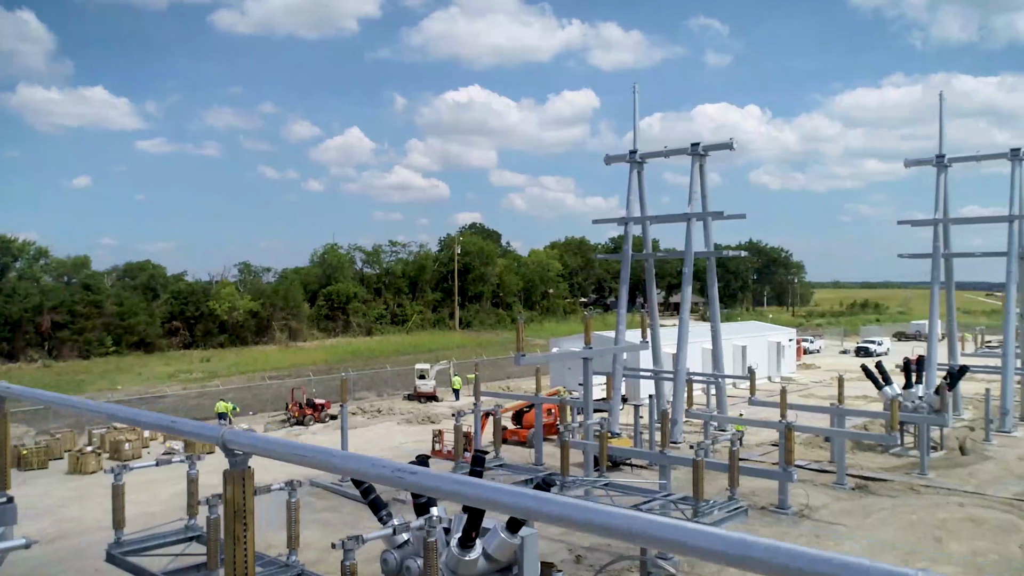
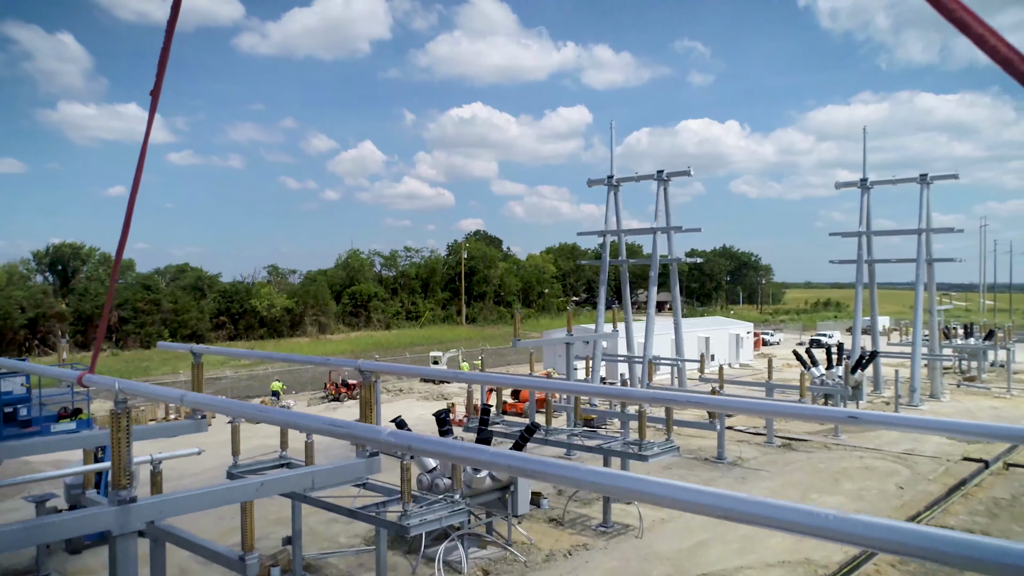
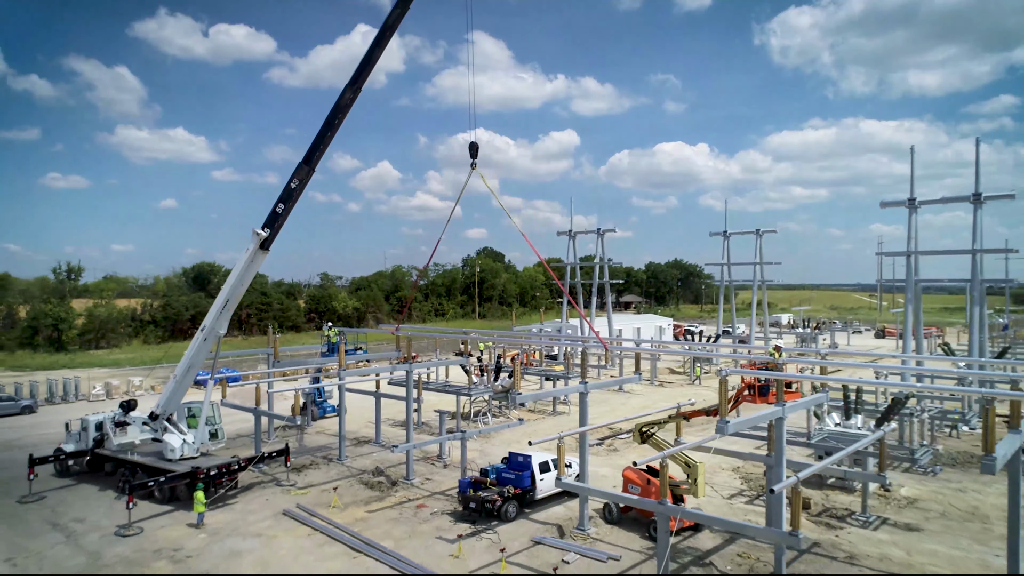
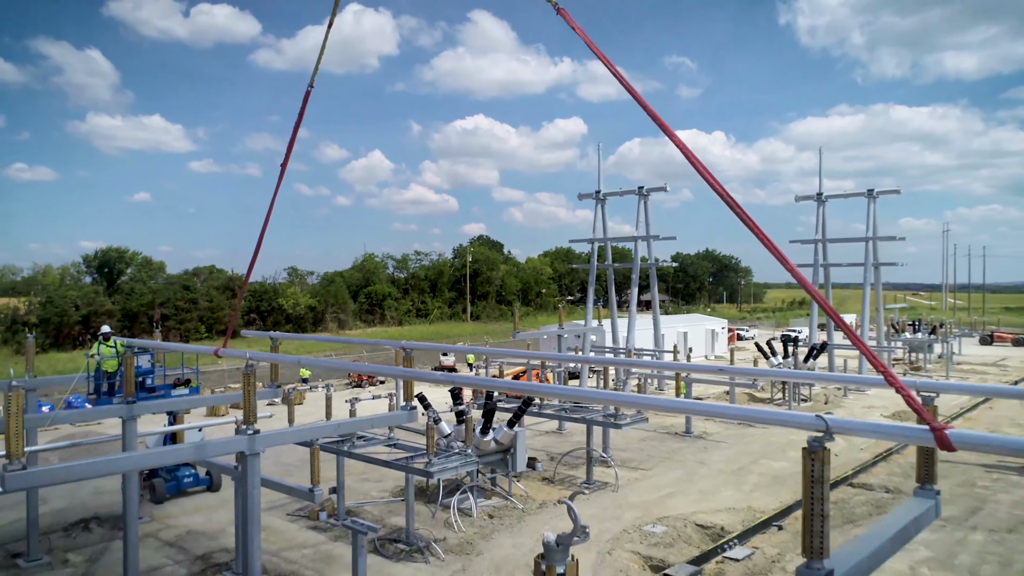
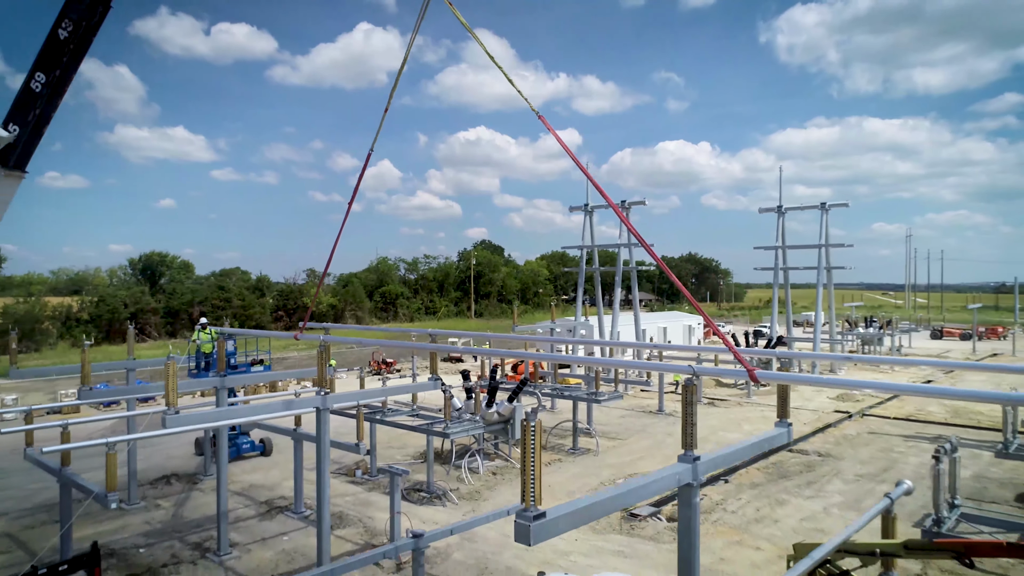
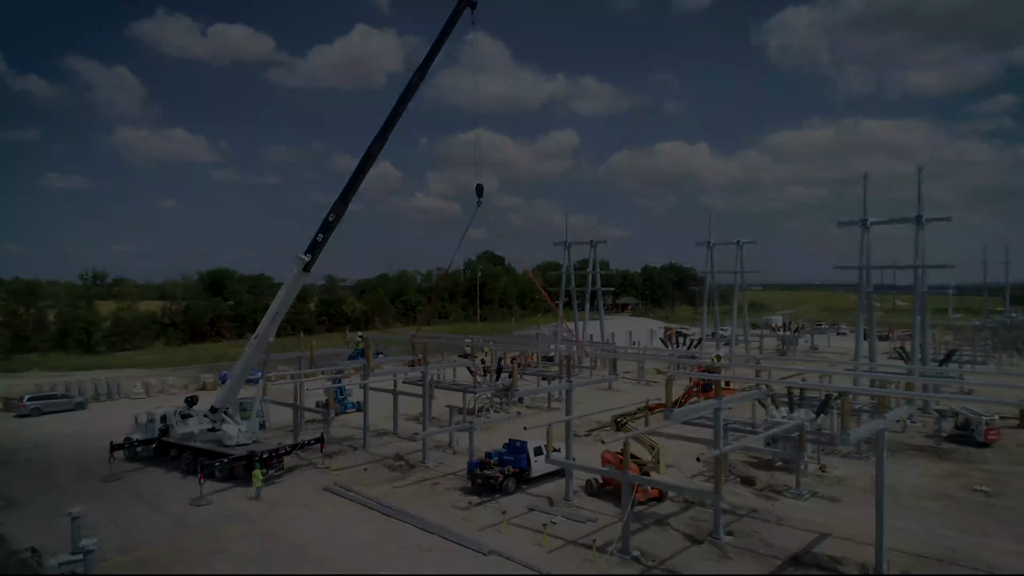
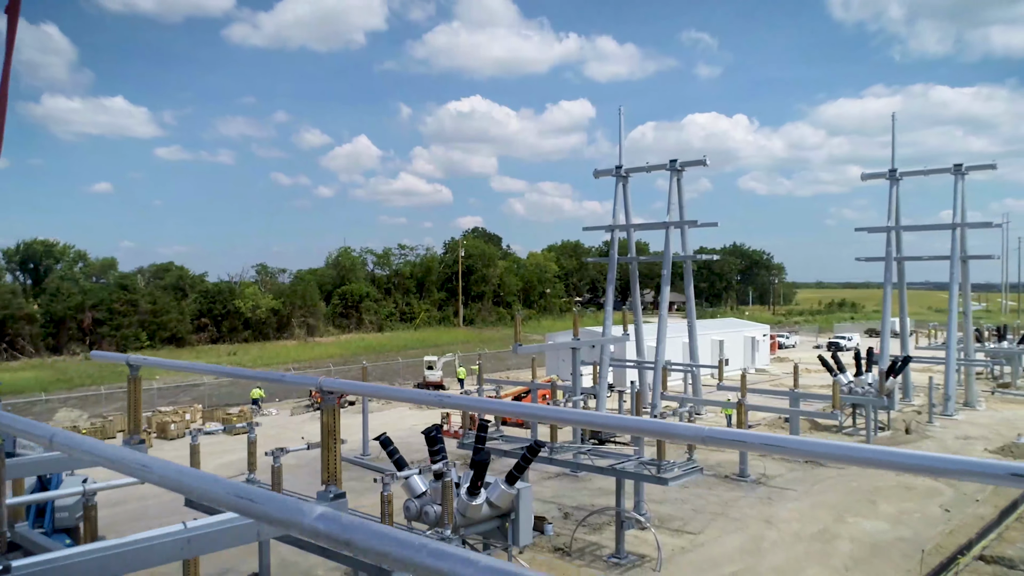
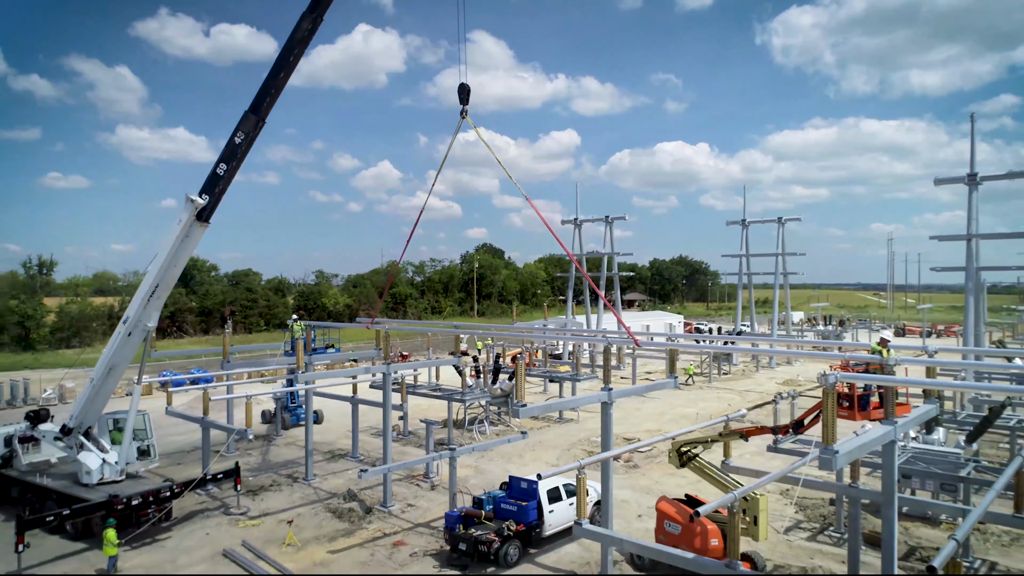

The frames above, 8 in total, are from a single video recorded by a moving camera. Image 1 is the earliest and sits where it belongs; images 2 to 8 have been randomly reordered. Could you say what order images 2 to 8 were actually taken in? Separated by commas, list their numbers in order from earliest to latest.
7, 2, 4, 5, 8, 3, 6
